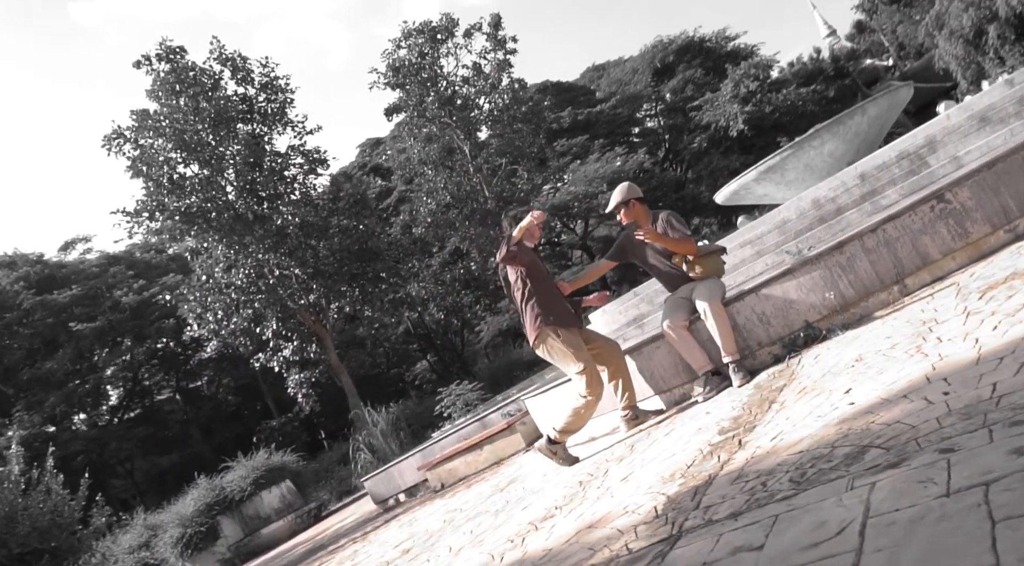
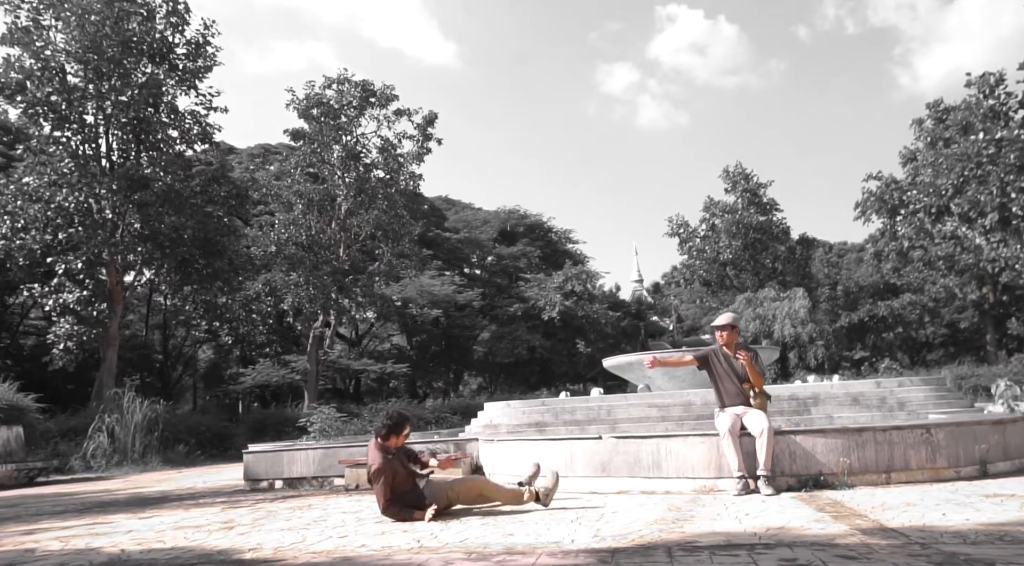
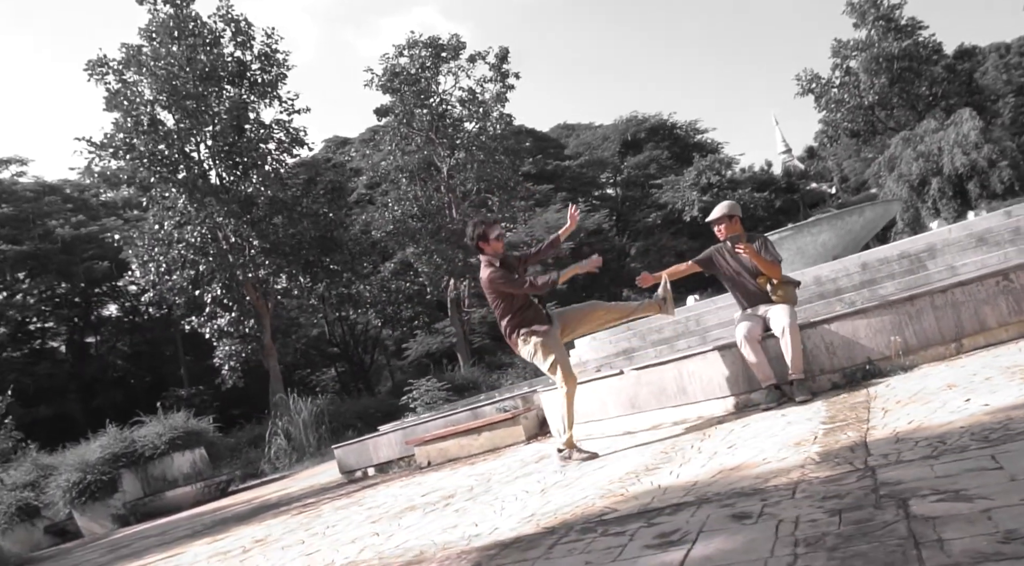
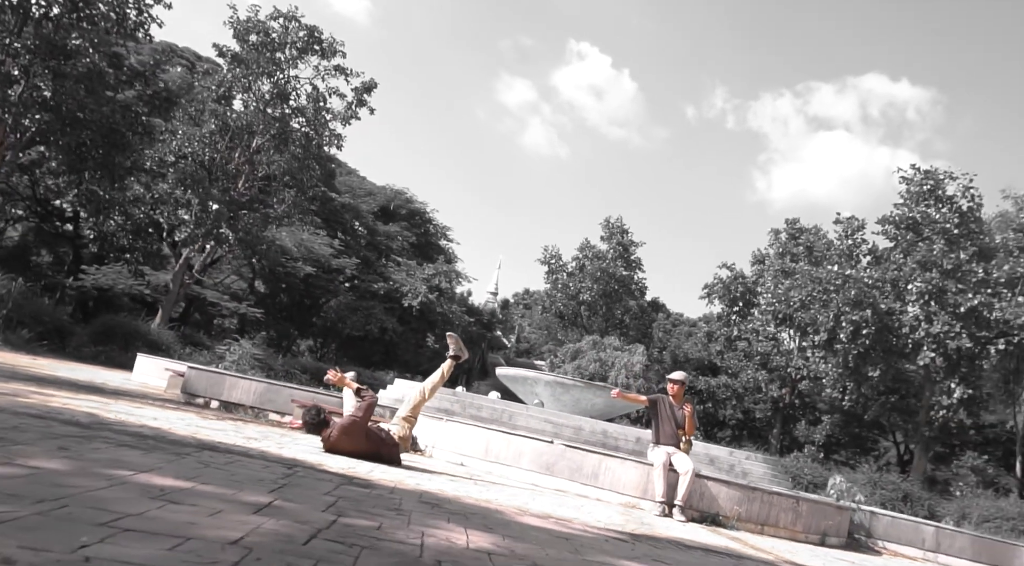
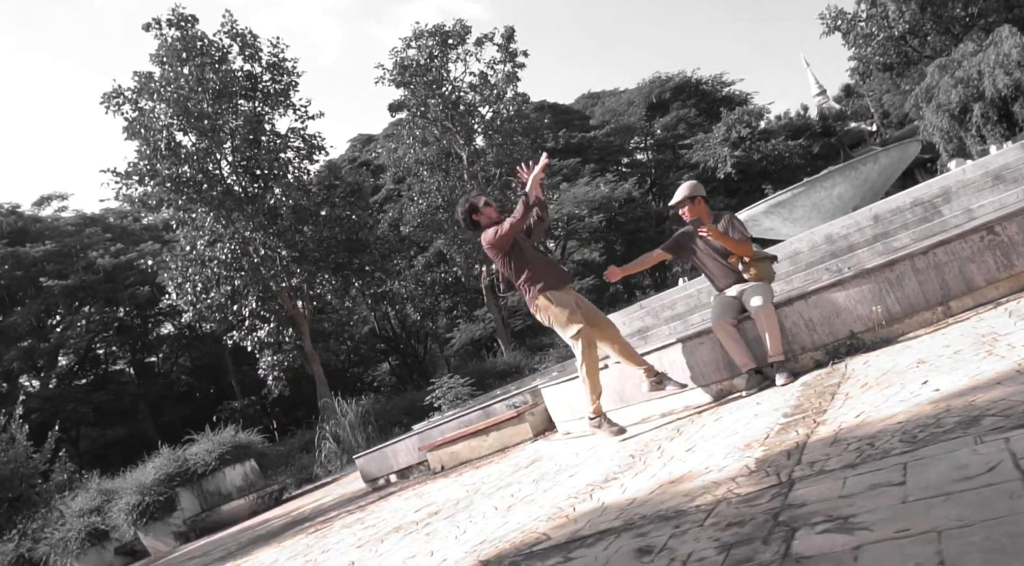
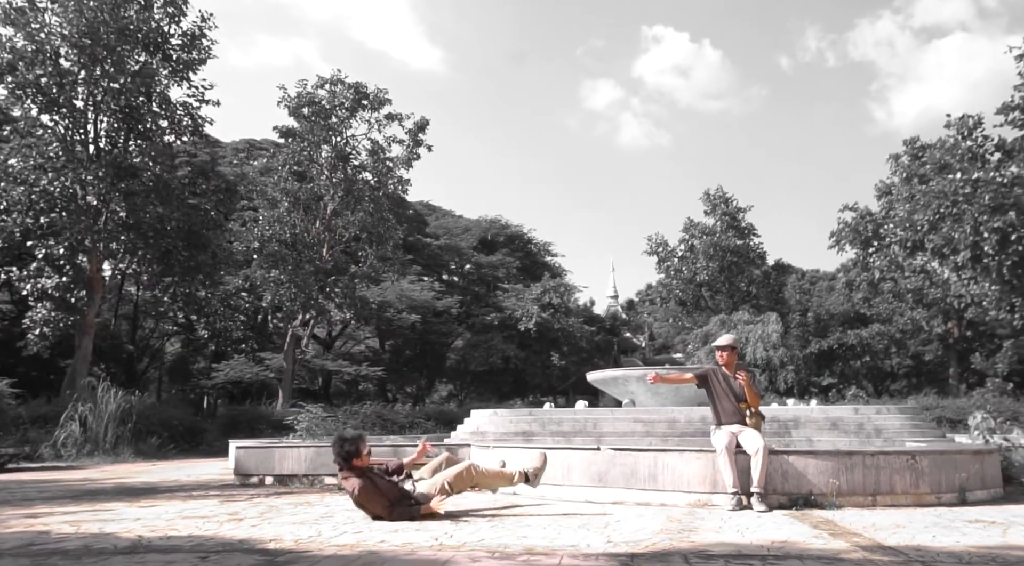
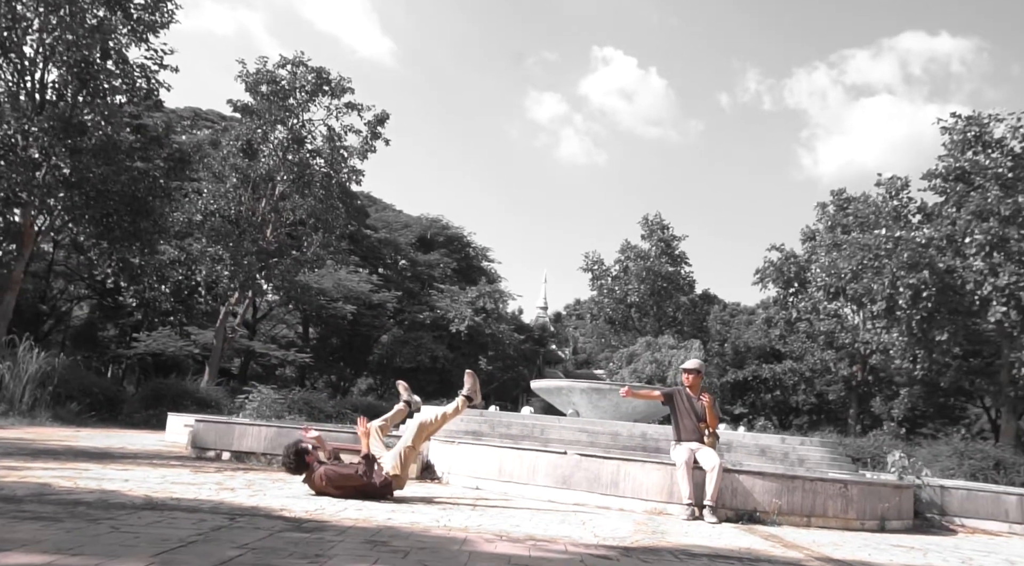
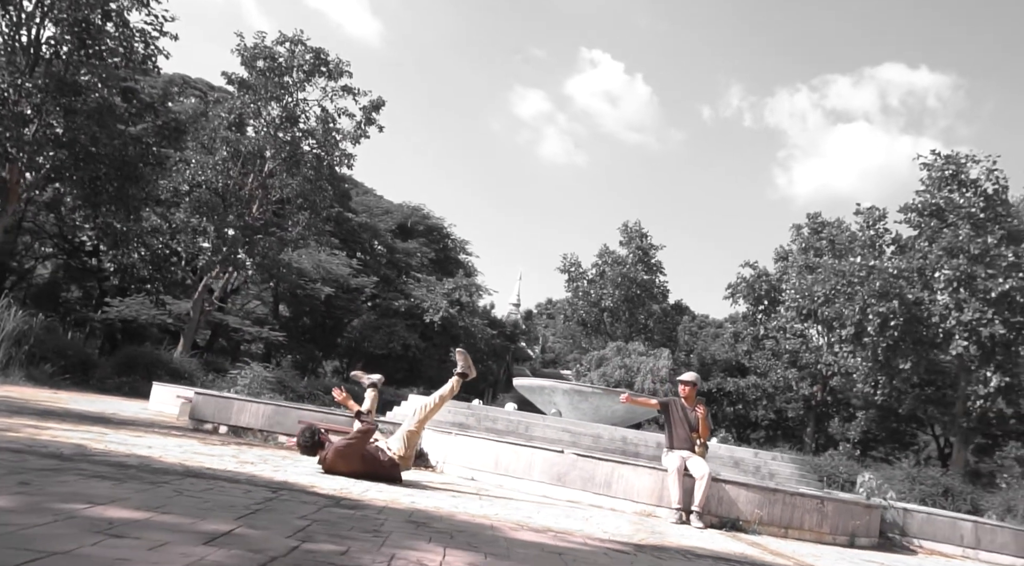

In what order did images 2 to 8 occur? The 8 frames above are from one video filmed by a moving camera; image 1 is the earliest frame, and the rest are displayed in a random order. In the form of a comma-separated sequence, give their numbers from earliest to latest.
5, 3, 2, 6, 7, 8, 4
